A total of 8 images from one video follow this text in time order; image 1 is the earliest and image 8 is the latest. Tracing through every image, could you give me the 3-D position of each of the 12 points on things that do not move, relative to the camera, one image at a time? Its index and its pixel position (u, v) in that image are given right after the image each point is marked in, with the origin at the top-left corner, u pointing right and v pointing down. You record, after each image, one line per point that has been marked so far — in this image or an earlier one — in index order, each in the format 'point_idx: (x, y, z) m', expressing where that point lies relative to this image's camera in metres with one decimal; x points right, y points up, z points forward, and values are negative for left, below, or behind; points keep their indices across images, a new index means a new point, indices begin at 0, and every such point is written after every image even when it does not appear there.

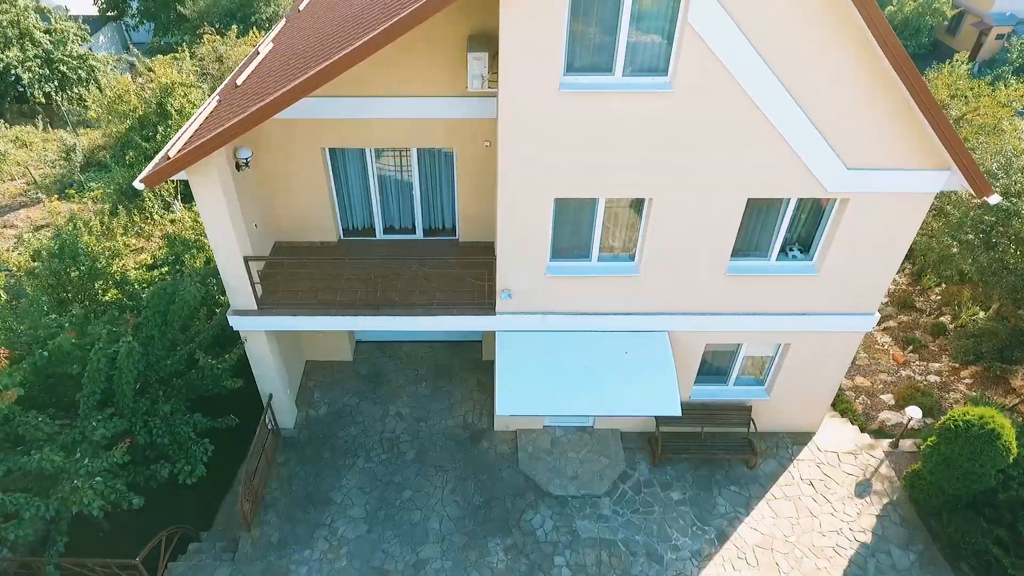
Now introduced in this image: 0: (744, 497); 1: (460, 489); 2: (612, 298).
0: (+5.1, -4.6, +13.8) m
1: (-1.1, -4.3, +13.7) m
2: (+2.0, -0.2, +12.4) m
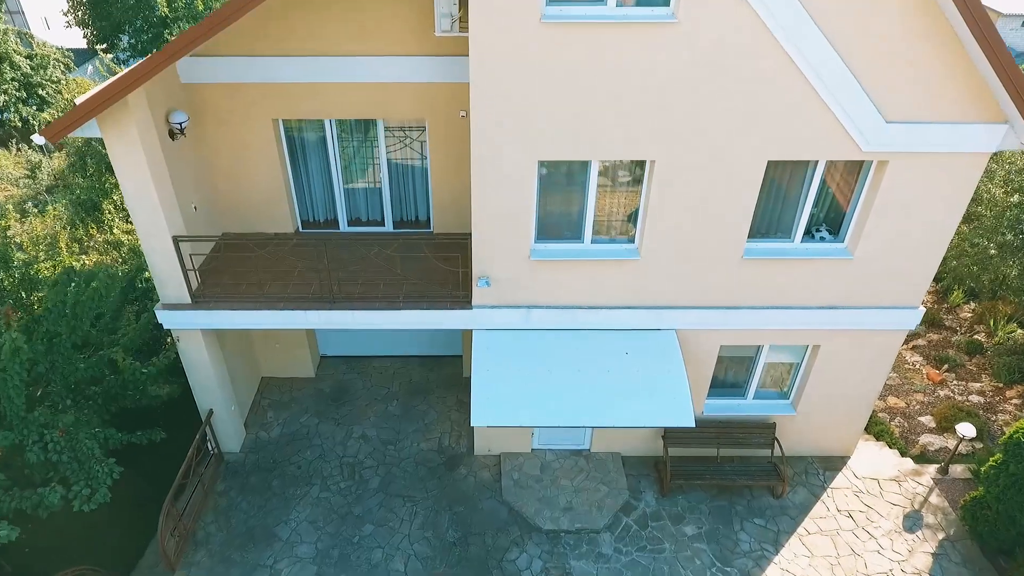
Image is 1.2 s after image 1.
0: (+4.7, -4.4, +11.5) m
1: (-1.5, -4.2, +11.5) m
2: (+1.6, 0.0, +10.5) m
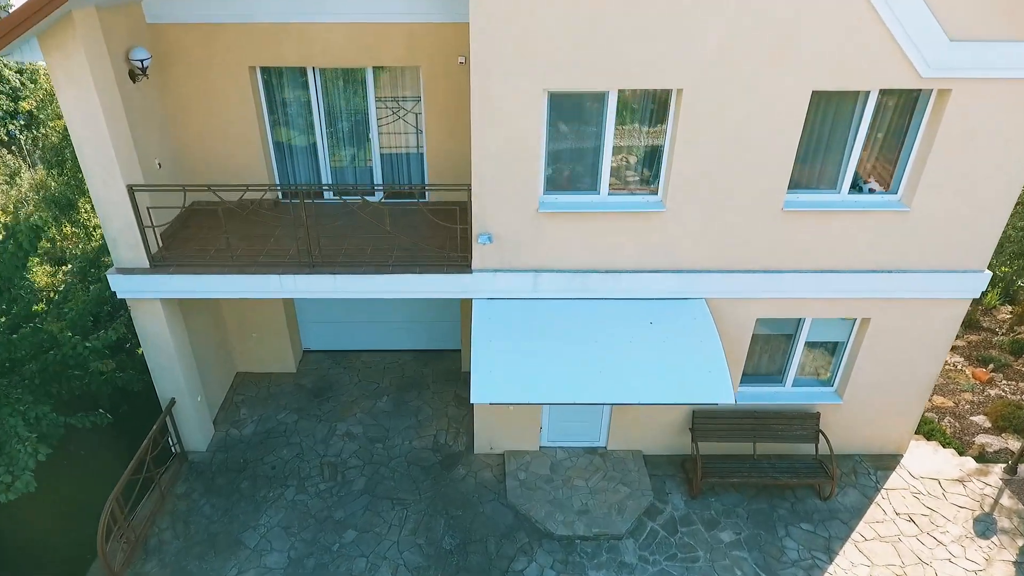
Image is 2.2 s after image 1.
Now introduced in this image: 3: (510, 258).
0: (+4.8, -3.9, +9.9) m
1: (-1.4, -3.7, +9.8) m
2: (+1.7, +0.6, +9.1) m
3: (0.0, +0.4, +9.2) m
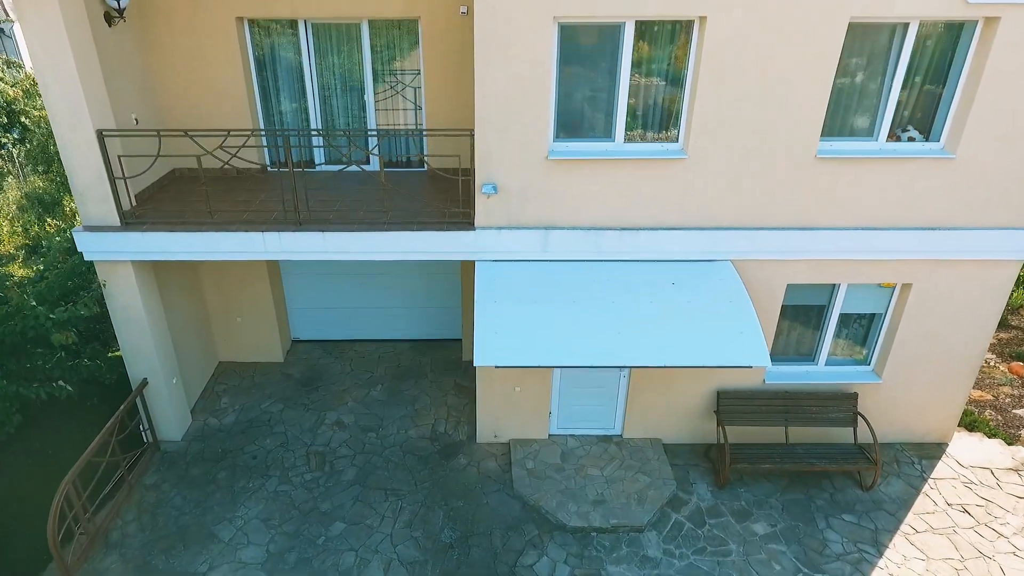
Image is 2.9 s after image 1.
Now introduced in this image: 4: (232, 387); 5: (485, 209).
0: (+4.9, -3.4, +8.8) m
1: (-1.3, -3.2, +8.8) m
2: (+1.8, +1.1, +8.3) m
3: (+0.1, +1.0, +8.3) m
4: (-5.0, -1.8, +11.3) m
5: (-0.4, +1.0, +8.3) m
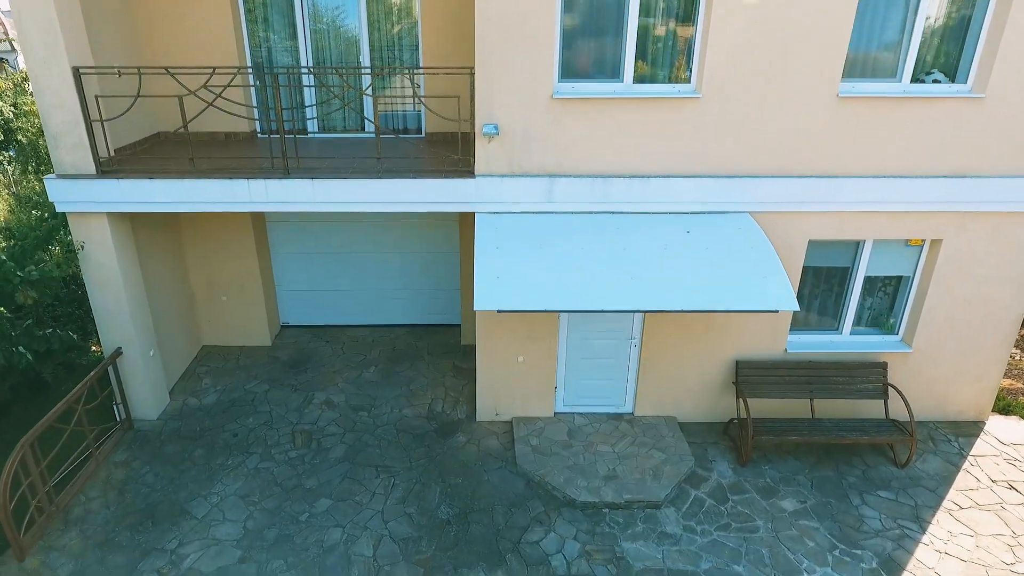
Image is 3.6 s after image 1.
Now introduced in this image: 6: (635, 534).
0: (+5.0, -2.8, +8.0) m
1: (-1.2, -2.6, +8.0) m
2: (+1.8, +1.8, +7.8) m
3: (+0.1, +1.6, +7.8) m
4: (-4.9, -1.4, +10.5) m
5: (-0.3, +1.7, +7.8) m
6: (+1.5, -2.9, +7.5) m
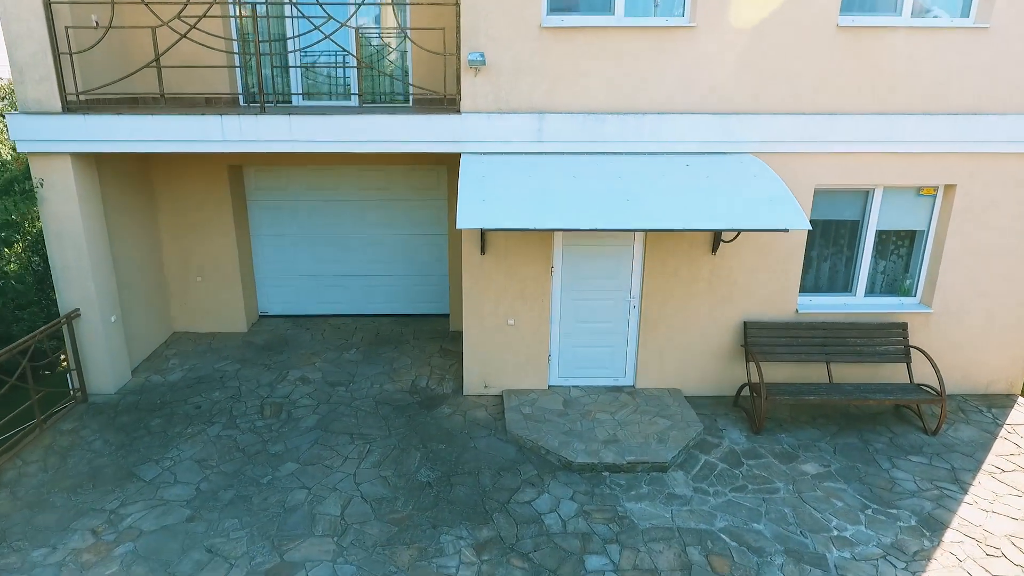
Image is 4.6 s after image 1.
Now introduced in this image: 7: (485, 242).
0: (+4.8, -2.1, +7.1) m
1: (-1.4, -1.9, +7.1) m
2: (+1.7, +2.4, +7.5) m
3: (-0.1, +2.3, +7.4) m
4: (-5.1, -1.0, +9.8) m
5: (-0.5, +2.3, +7.4) m
6: (+1.3, -2.2, +6.6) m
7: (-0.3, +0.6, +7.9) m
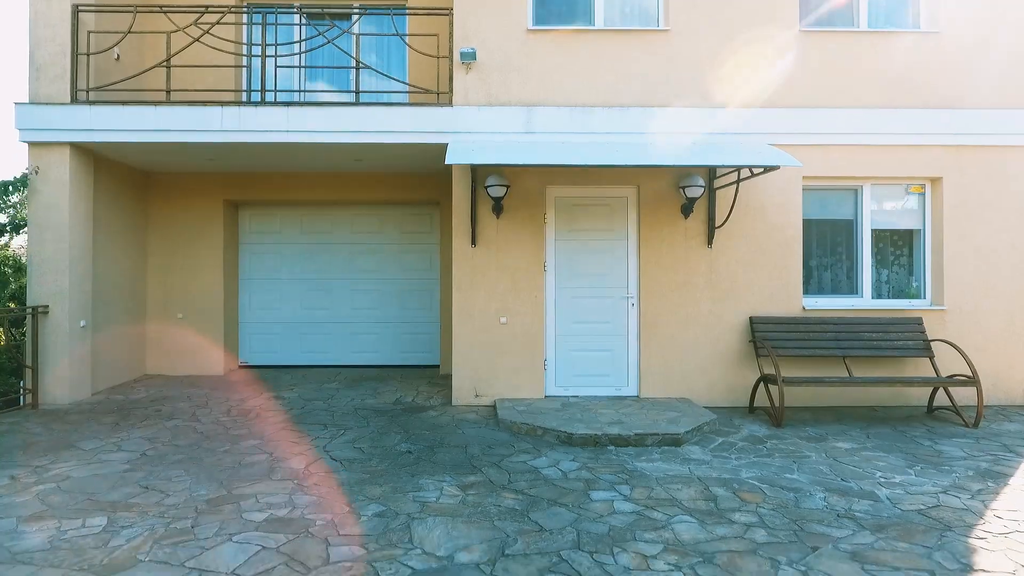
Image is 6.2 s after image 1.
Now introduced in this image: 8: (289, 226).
0: (+4.8, -1.6, +6.3) m
1: (-1.4, -1.5, +6.3) m
2: (+1.6, +2.6, +7.9) m
3: (-0.2, +2.5, +7.8) m
4: (-5.2, -1.4, +9.1) m
5: (-0.6, +2.5, +7.8) m
6: (+1.3, -1.6, +5.8) m
7: (-0.4, +0.7, +7.8) m
8: (-3.7, +1.0, +10.6) m
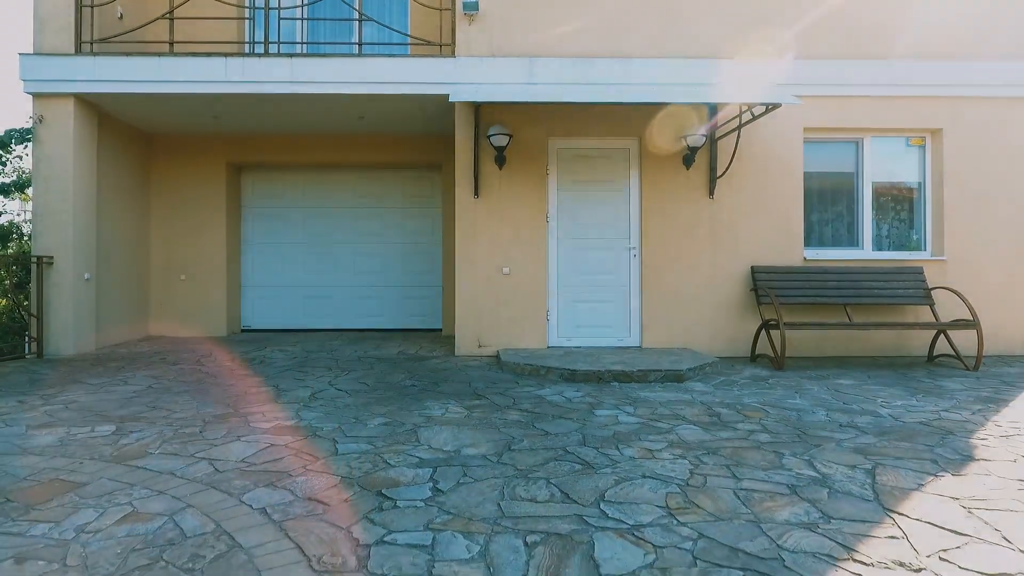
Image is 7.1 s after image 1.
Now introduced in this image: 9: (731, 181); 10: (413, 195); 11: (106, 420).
0: (+4.8, -1.0, +6.3) m
1: (-1.4, -0.9, +6.3) m
2: (+1.6, +3.2, +7.9) m
3: (-0.1, +3.1, +7.8) m
4: (-5.1, -0.8, +9.2) m
5: (-0.5, +3.1, +7.8) m
6: (+1.3, -1.0, +5.8) m
7: (-0.4, +1.3, +7.8) m
8: (-3.7, +1.6, +10.6) m
9: (+2.7, +1.3, +8.0) m
10: (-1.7, +1.6, +10.7) m
11: (-2.8, -0.9, +4.4) m
